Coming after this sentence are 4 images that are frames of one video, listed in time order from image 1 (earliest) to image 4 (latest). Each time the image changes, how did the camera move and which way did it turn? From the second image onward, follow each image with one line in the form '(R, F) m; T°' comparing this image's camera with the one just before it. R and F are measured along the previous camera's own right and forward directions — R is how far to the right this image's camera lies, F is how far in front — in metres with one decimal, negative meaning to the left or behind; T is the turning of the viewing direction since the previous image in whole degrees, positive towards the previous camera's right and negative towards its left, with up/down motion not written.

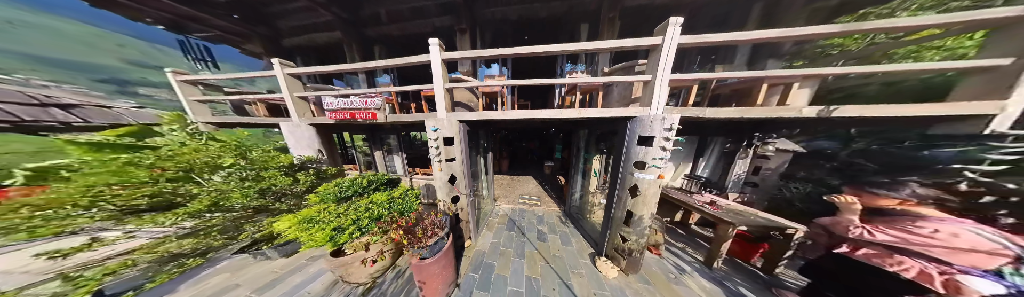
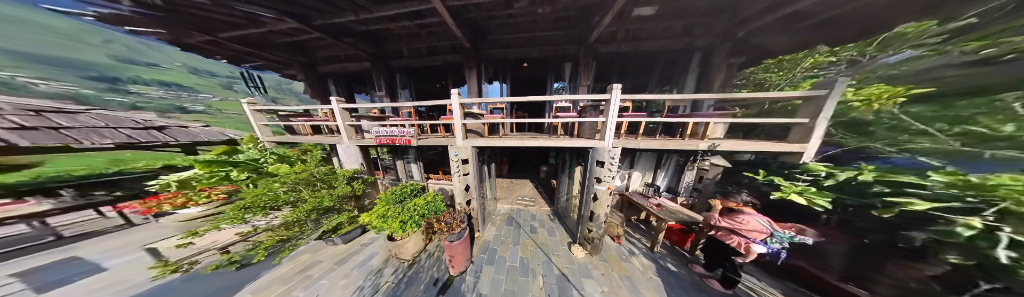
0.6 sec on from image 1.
(0.0, -0.9) m; 0°
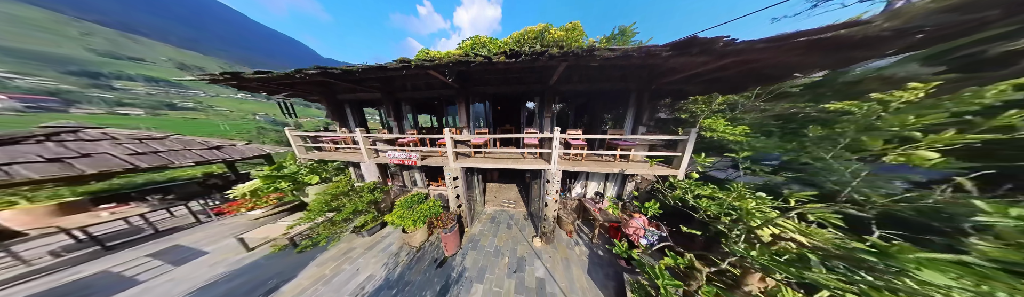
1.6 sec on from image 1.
(+0.7, -1.2) m; +1°
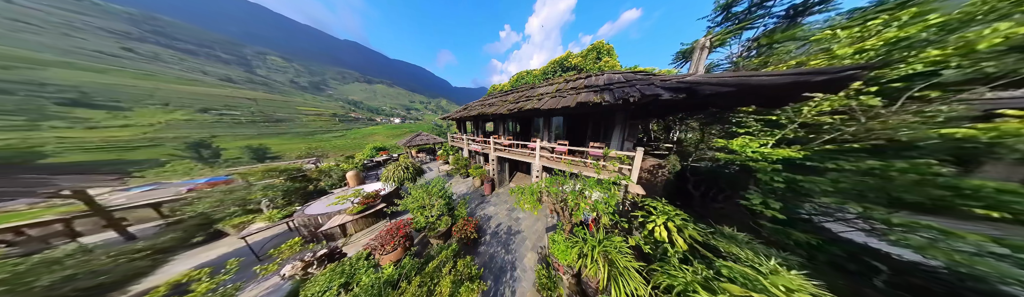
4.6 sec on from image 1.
(+3.2, -2.3) m; -31°
